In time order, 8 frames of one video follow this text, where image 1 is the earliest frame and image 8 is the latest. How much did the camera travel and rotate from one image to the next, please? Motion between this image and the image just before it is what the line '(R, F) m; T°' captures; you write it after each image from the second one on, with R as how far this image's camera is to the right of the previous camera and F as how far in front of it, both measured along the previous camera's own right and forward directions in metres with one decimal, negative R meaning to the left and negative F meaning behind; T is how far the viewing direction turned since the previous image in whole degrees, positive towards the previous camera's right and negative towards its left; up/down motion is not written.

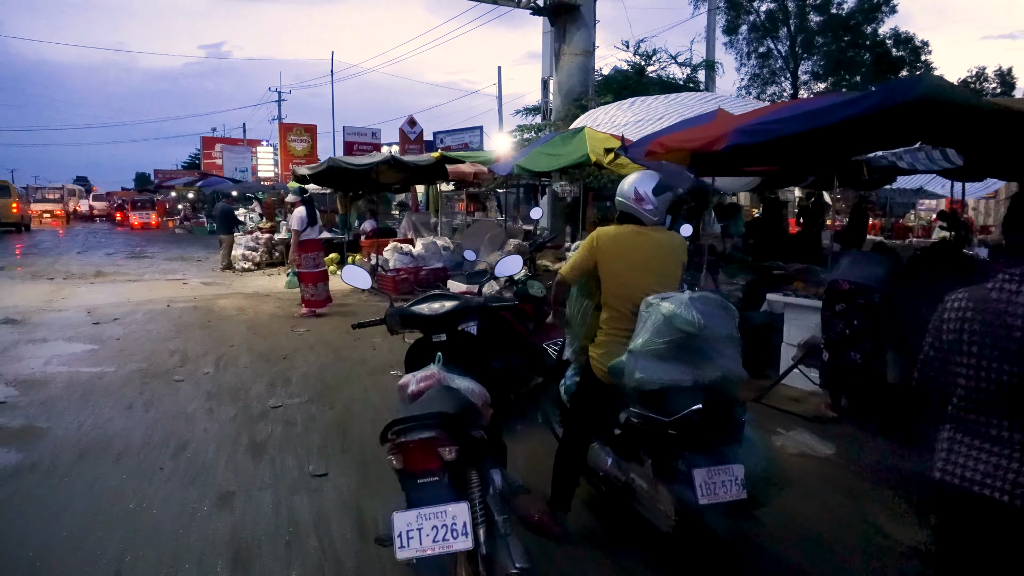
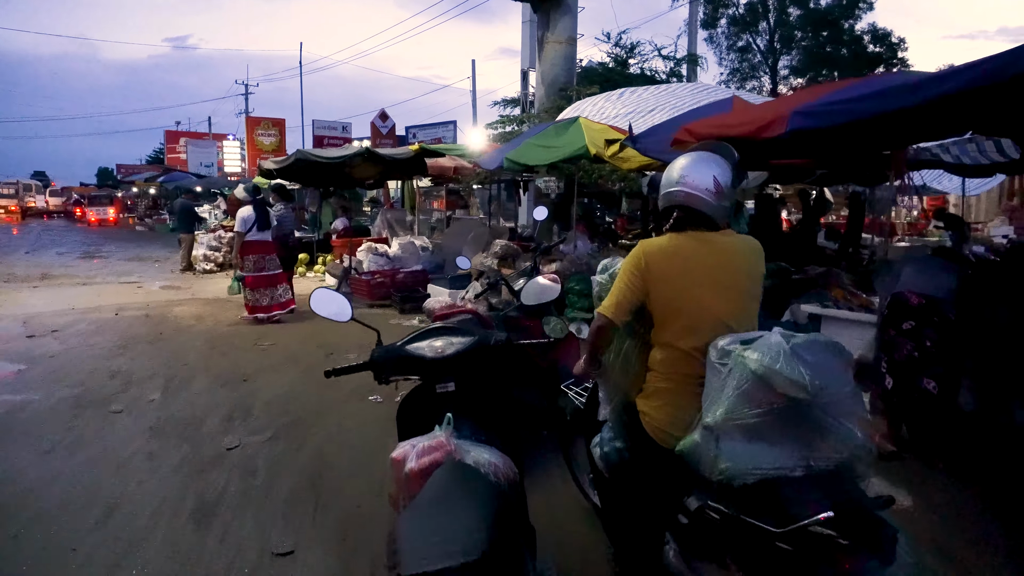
(-0.2, +0.8) m; +2°
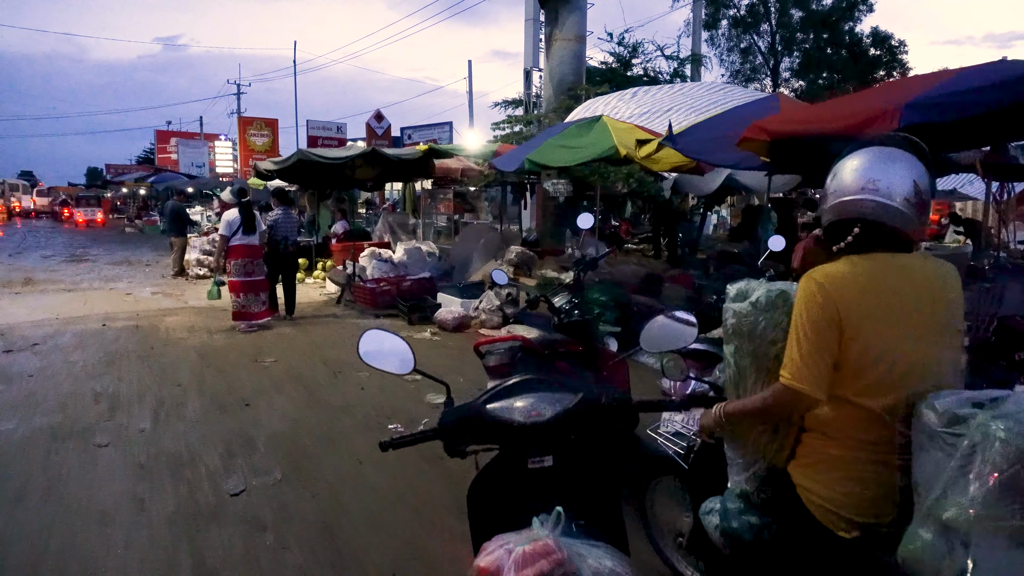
(-0.3, +0.6) m; +1°
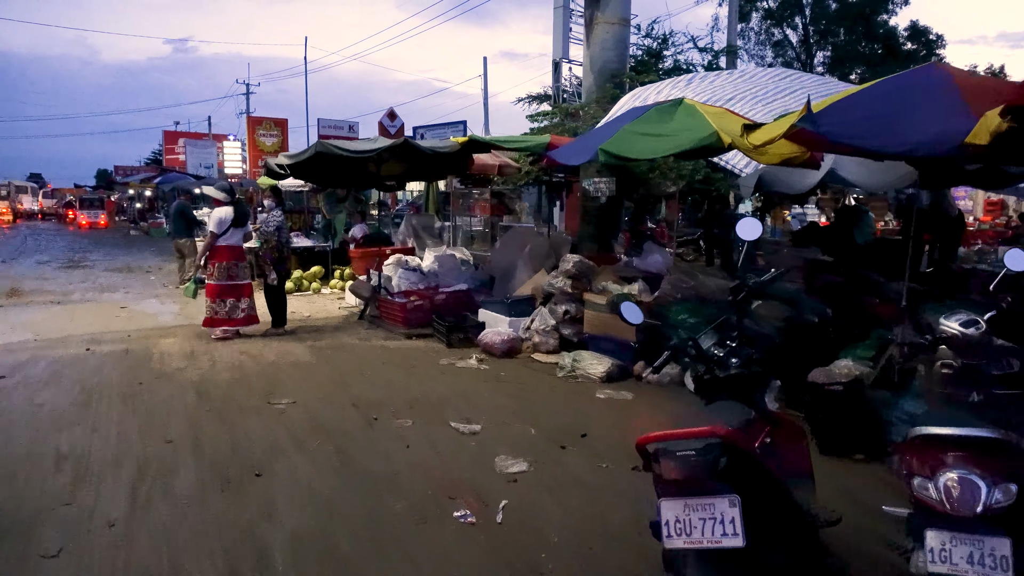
(-0.5, +1.4) m; -1°
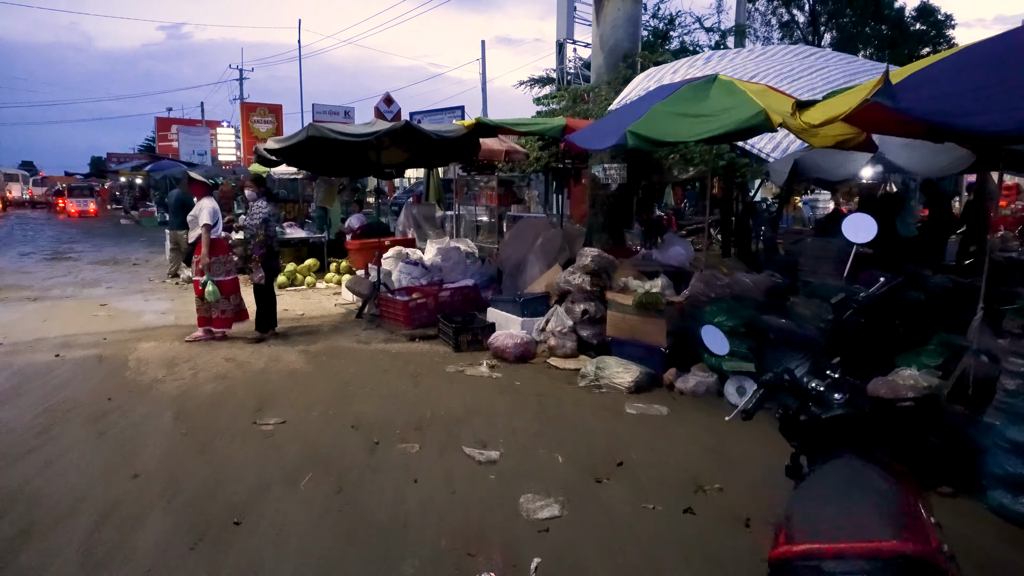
(-0.2, +0.7) m; 0°
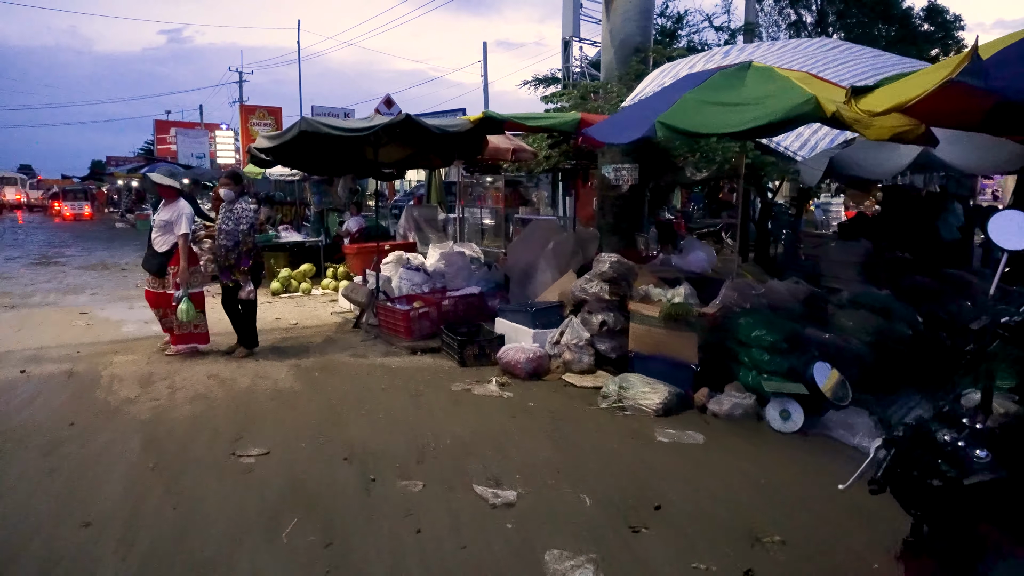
(-0.1, +0.6) m; 0°
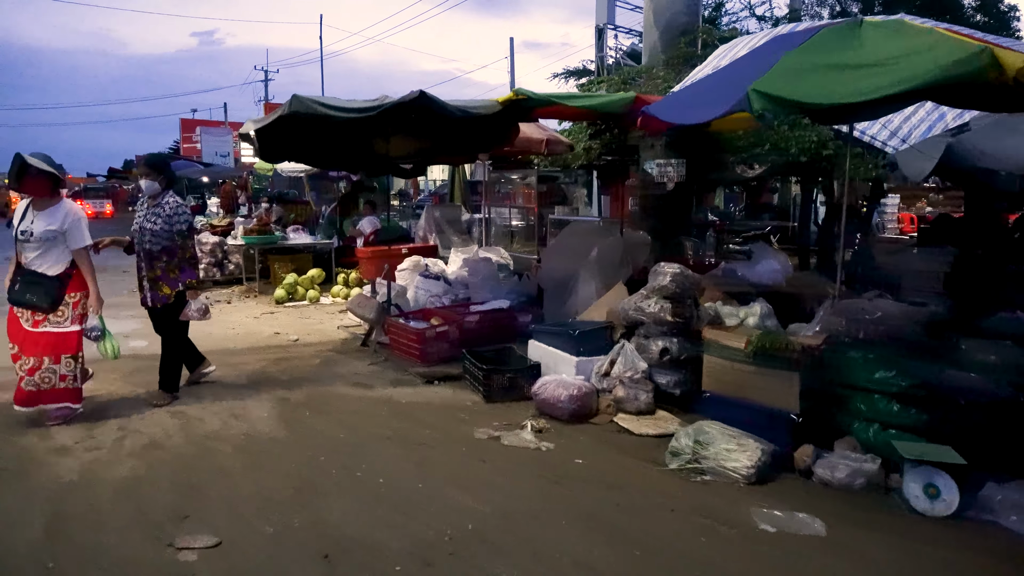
(-0.1, +1.2) m; -2°
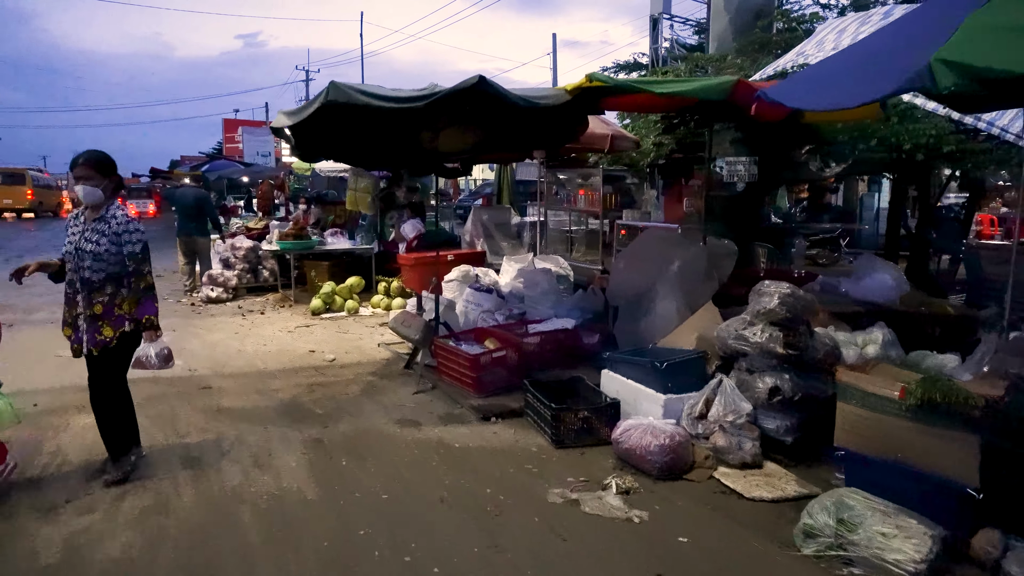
(-0.2, +0.8) m; -3°
